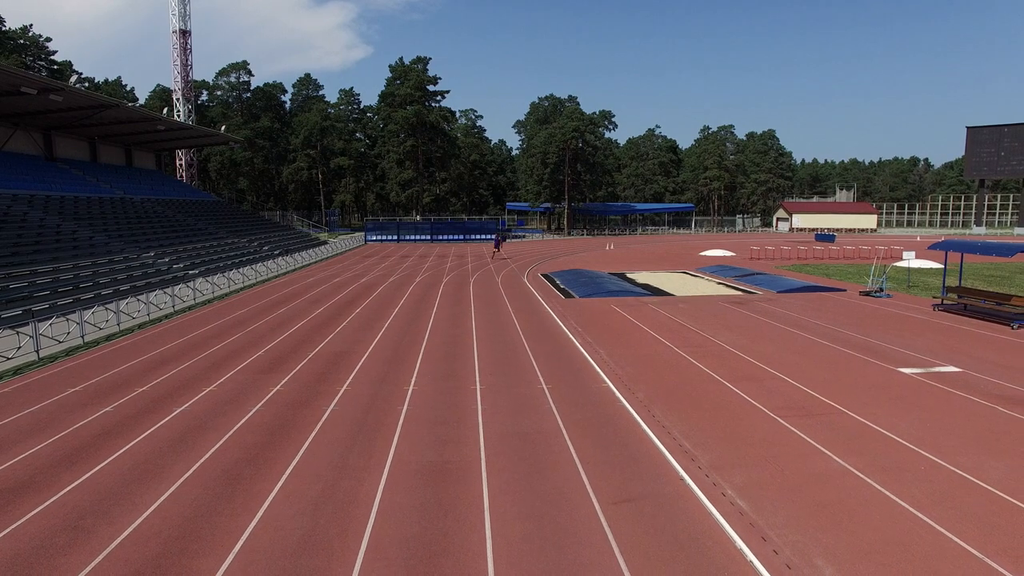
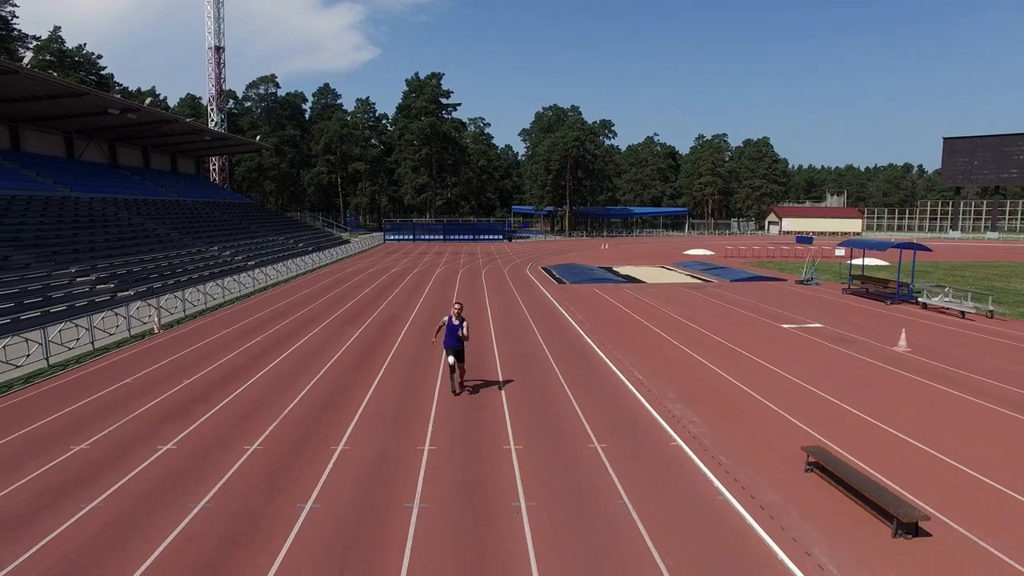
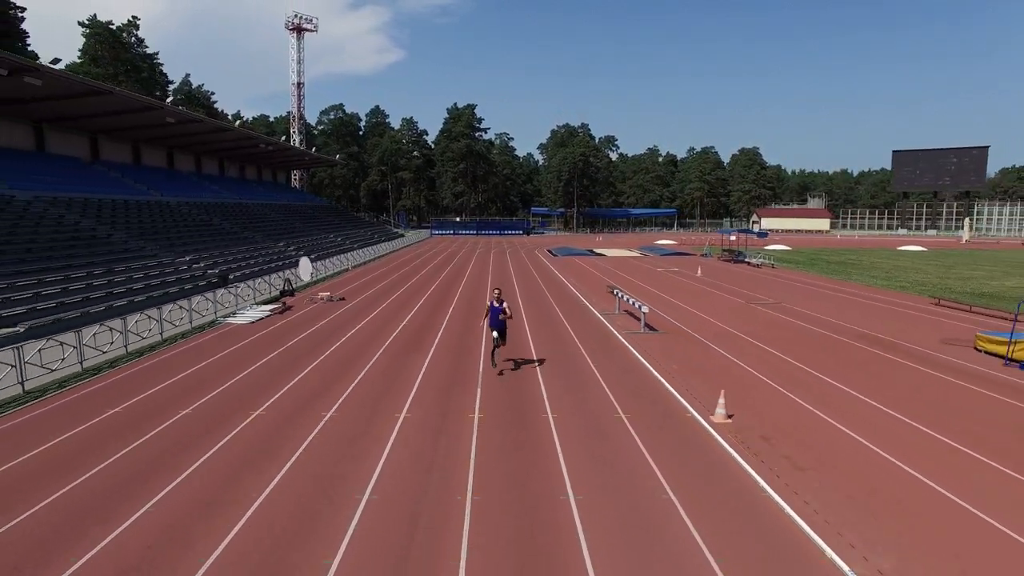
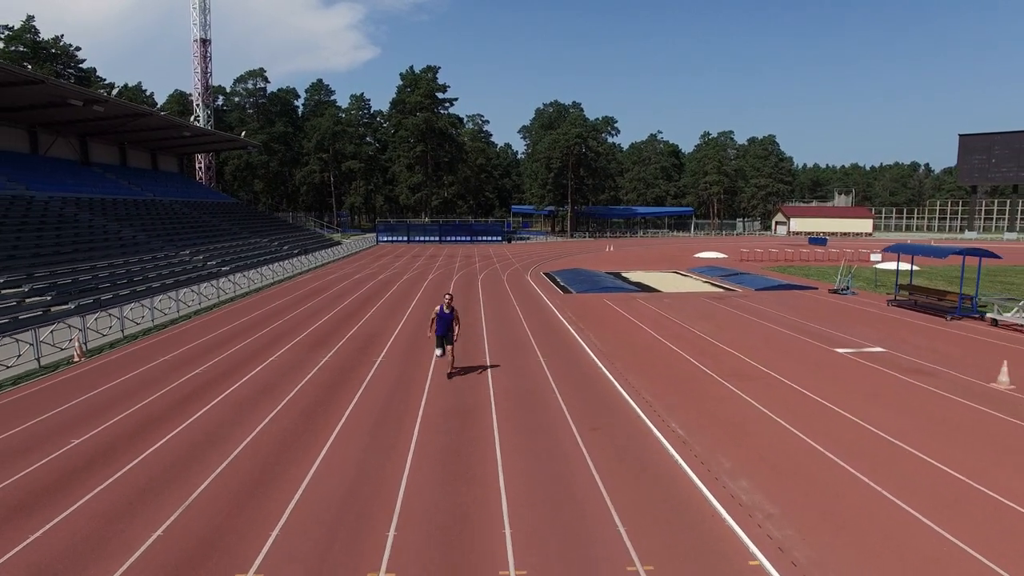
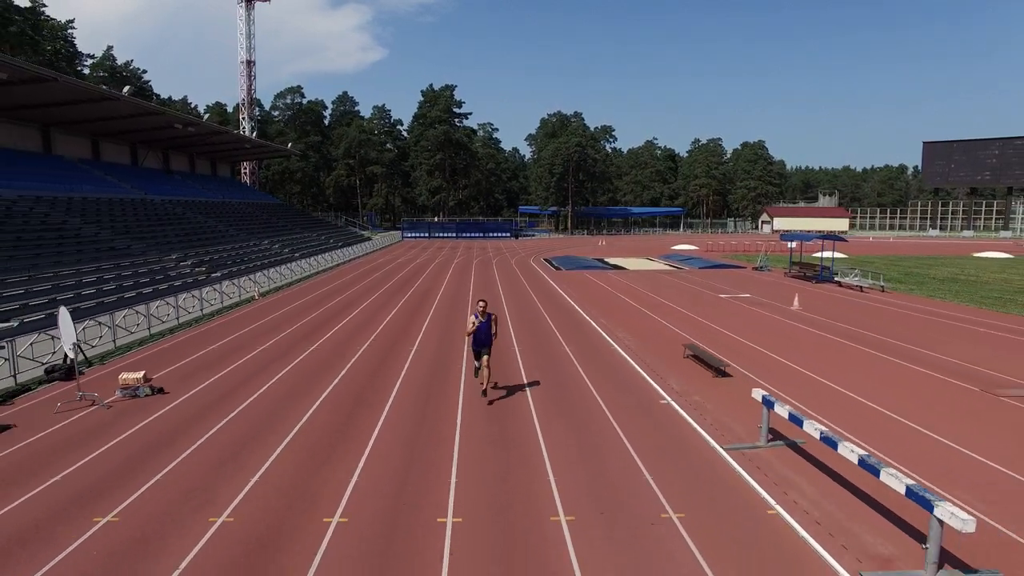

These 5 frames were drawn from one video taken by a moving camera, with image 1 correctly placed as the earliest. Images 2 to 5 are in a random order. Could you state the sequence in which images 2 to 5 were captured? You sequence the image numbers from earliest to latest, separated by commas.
4, 2, 5, 3
